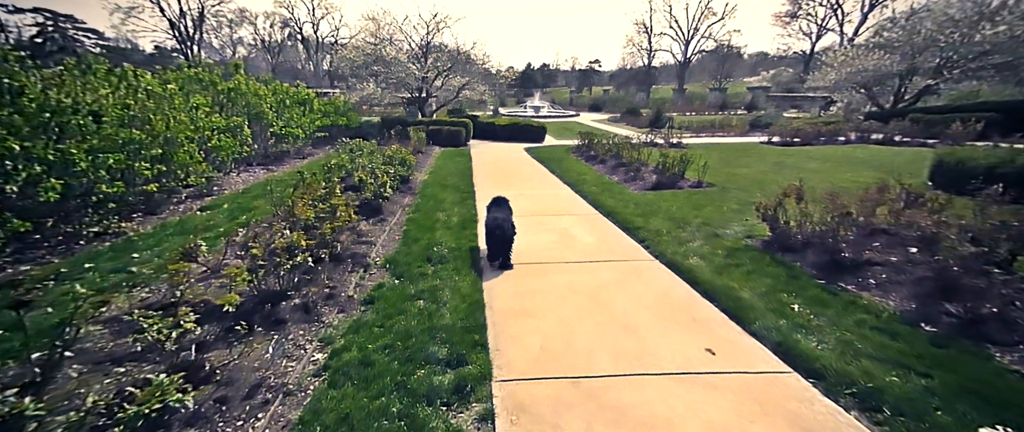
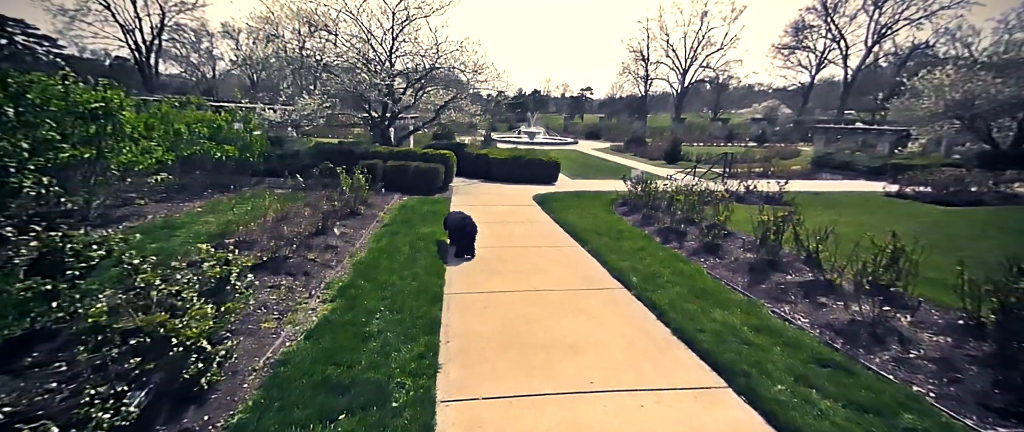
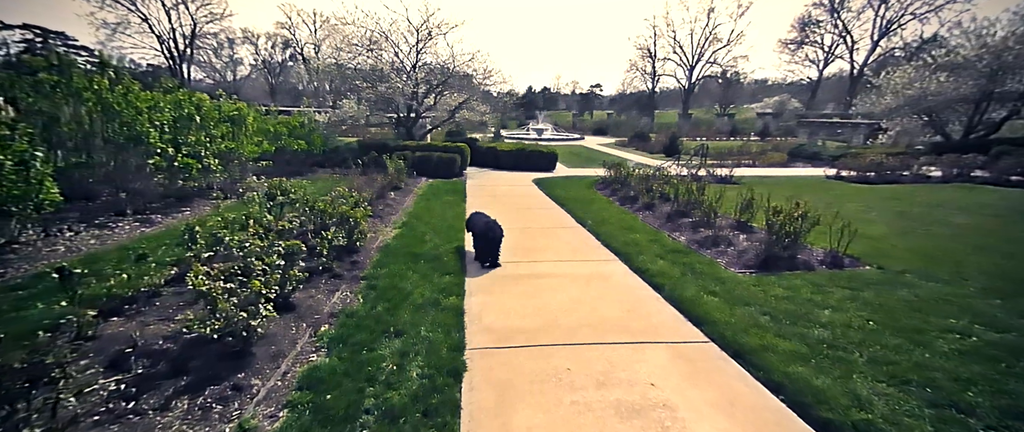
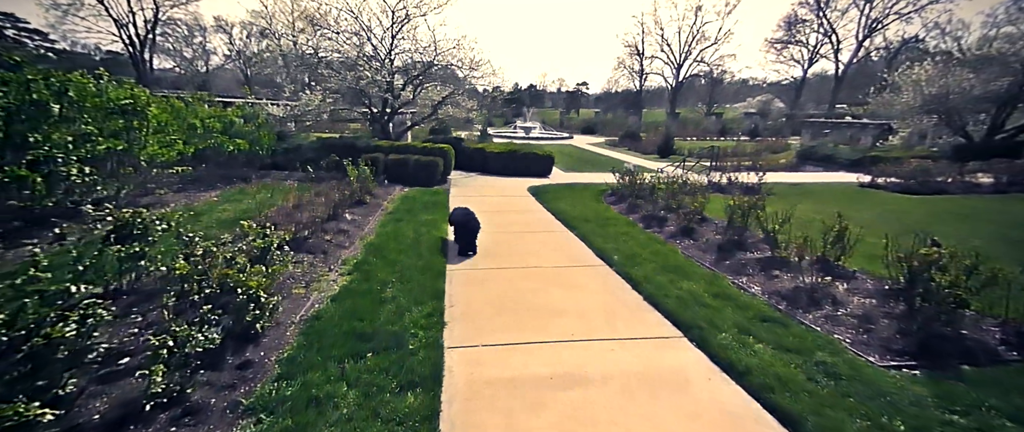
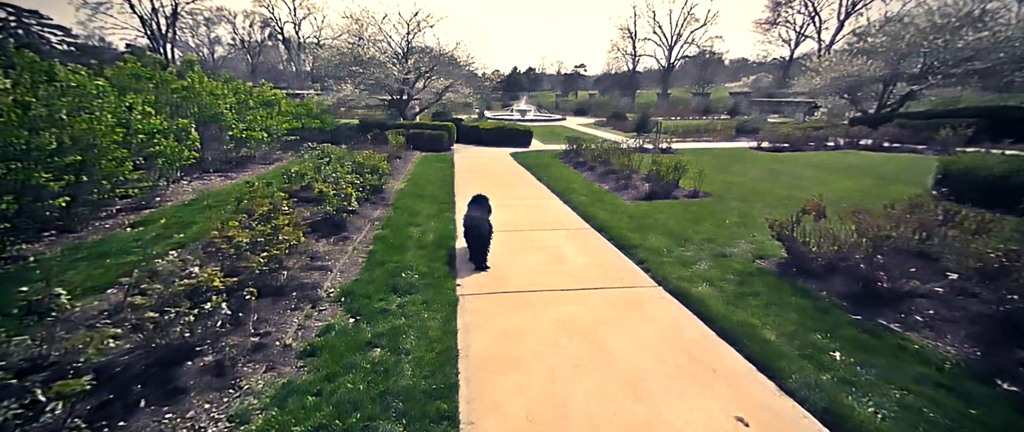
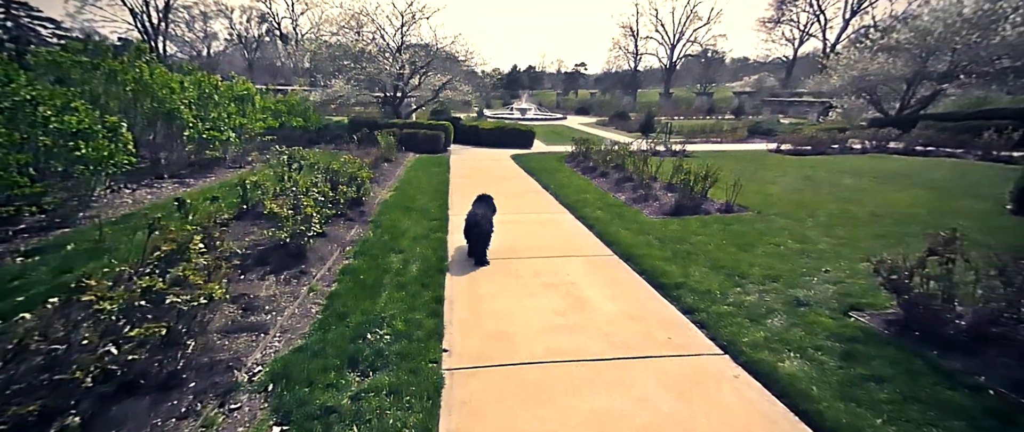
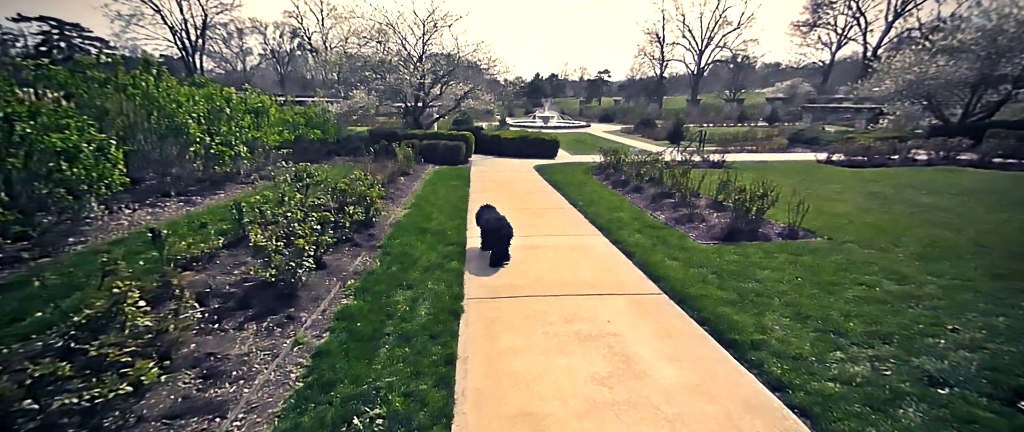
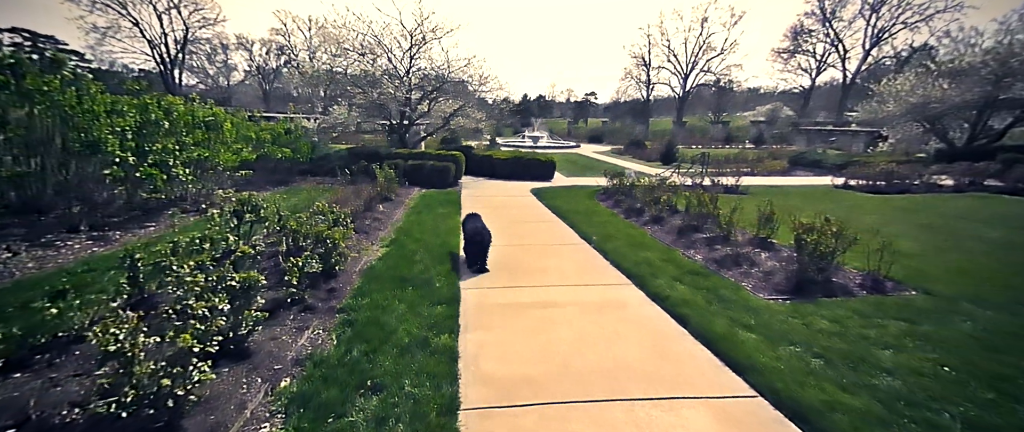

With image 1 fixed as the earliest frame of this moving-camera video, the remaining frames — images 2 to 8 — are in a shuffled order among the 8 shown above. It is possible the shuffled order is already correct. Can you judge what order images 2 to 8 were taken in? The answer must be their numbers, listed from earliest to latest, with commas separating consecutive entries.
5, 6, 7, 3, 8, 4, 2
